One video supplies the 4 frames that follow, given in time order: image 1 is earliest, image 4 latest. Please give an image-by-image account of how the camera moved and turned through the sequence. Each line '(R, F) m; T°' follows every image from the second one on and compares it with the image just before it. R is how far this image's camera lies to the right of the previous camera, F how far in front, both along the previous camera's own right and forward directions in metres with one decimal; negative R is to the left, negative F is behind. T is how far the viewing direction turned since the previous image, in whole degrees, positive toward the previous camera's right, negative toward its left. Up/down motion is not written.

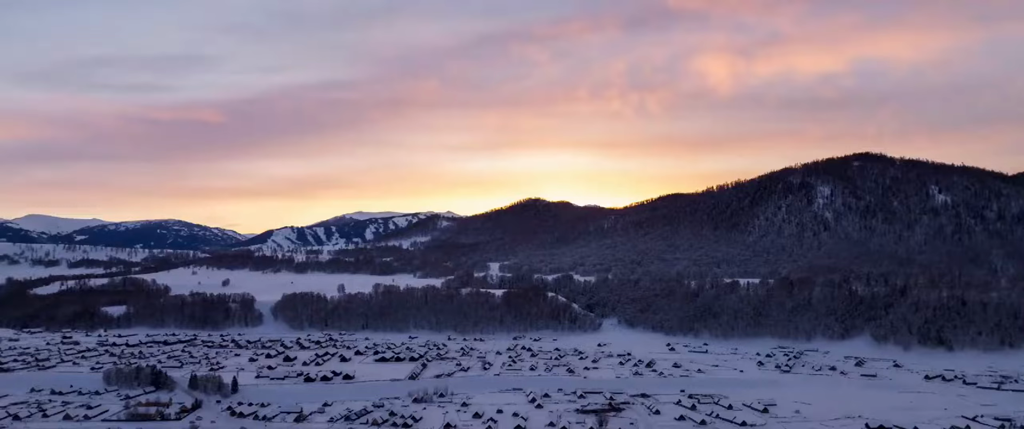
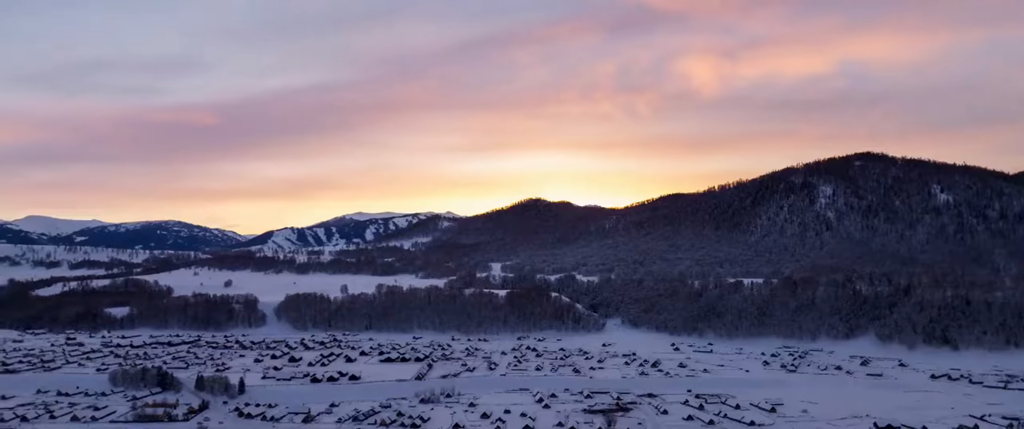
(-0.3, 0.0) m; 0°
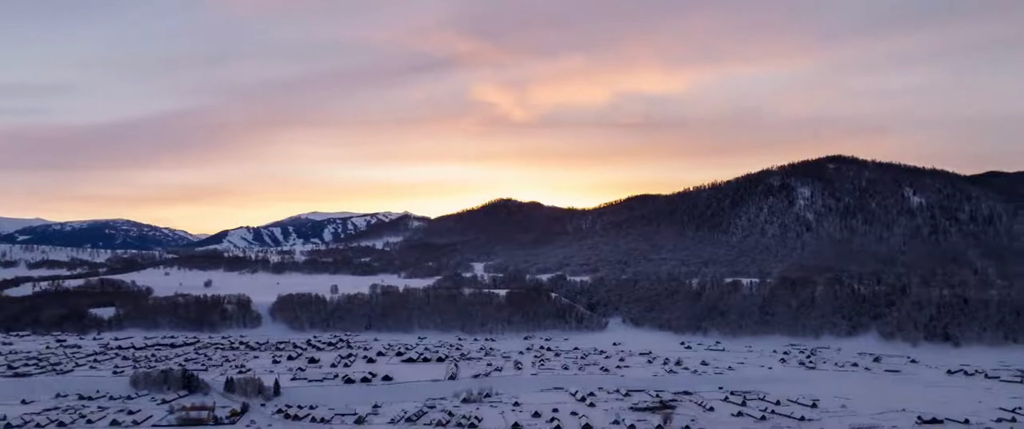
(-4.1, +0.3) m; +4°
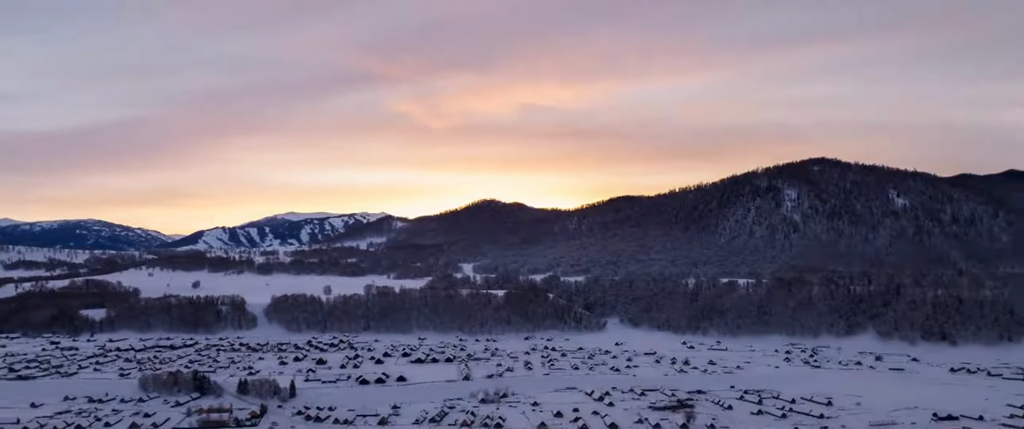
(-1.9, +0.1) m; +2°
